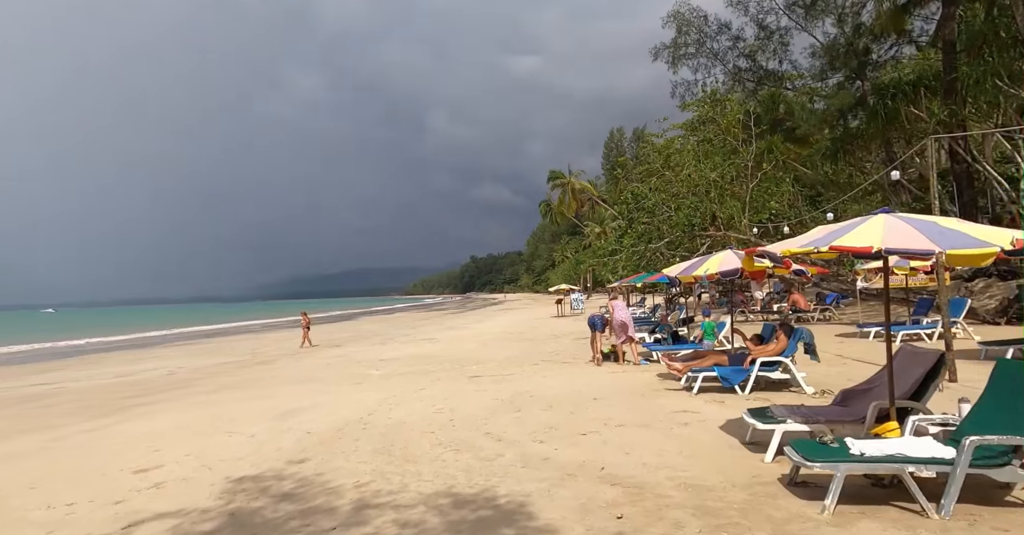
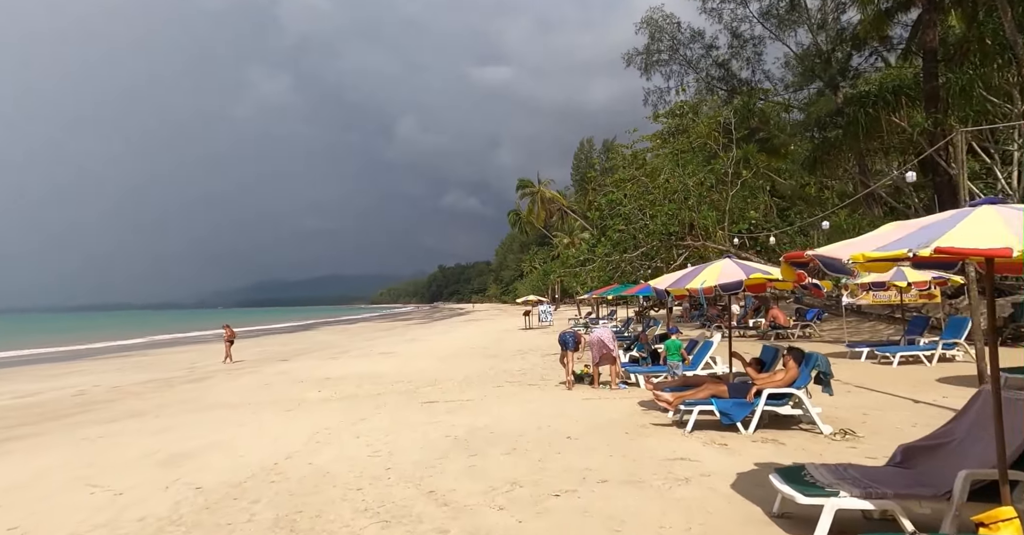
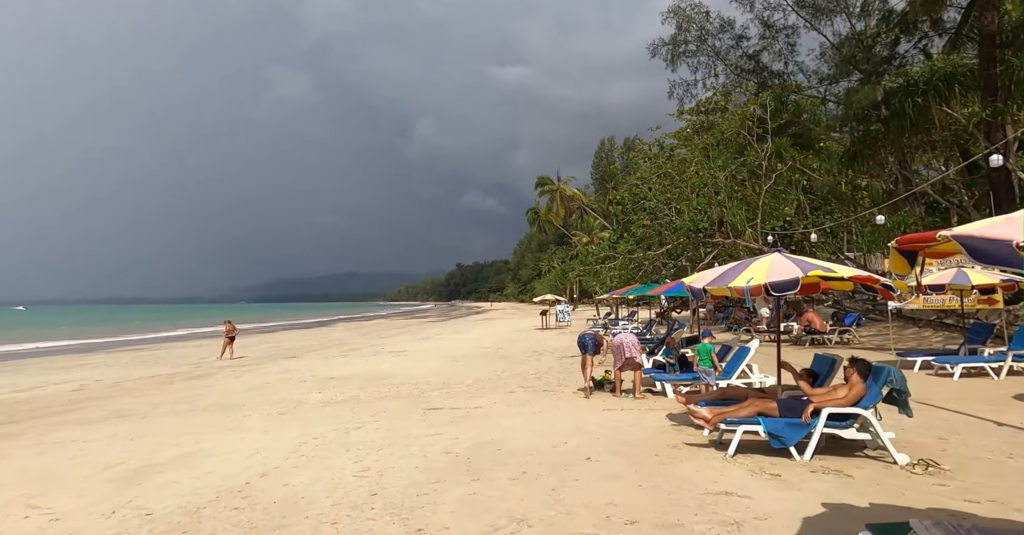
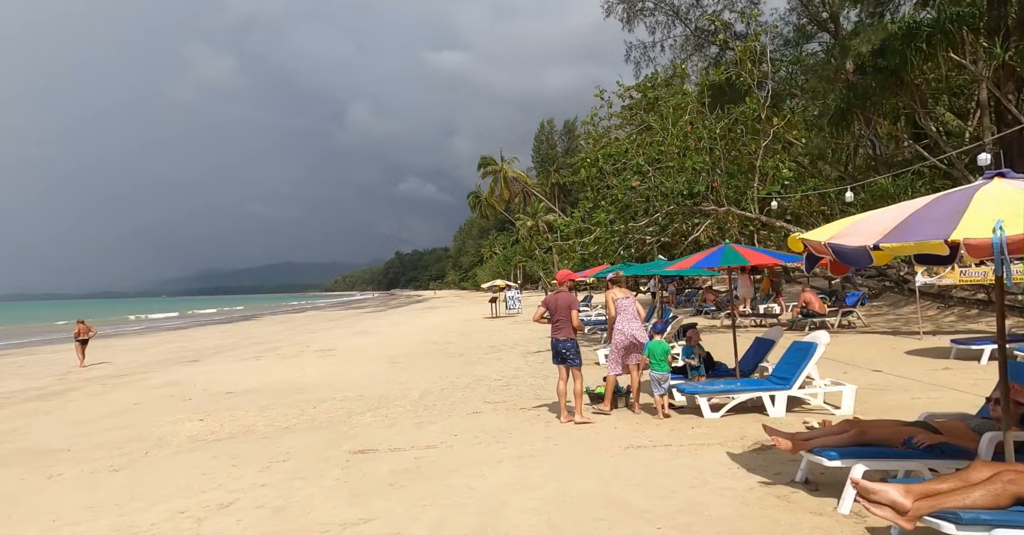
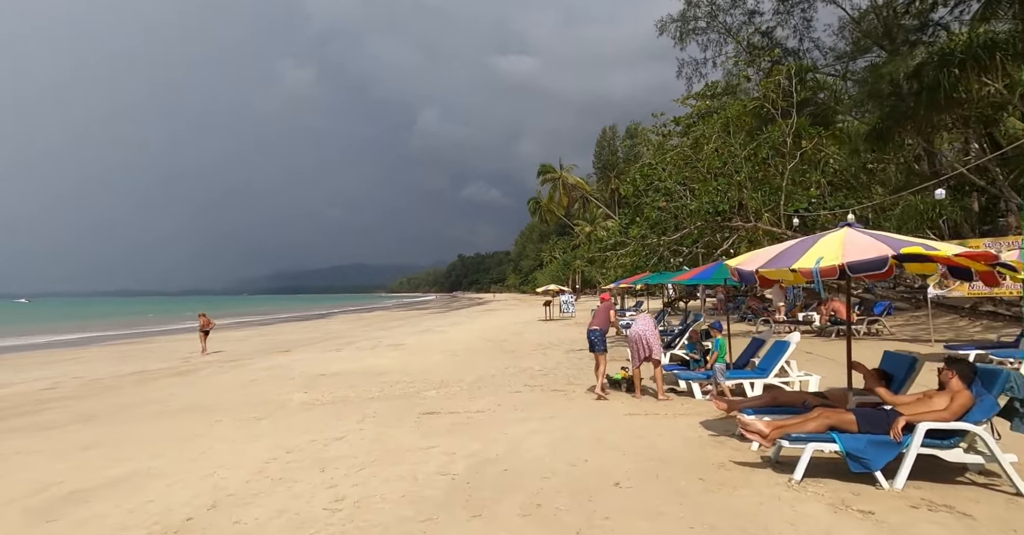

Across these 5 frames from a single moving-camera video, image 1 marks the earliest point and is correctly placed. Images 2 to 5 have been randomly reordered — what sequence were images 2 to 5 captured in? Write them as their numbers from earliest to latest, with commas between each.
2, 3, 5, 4
